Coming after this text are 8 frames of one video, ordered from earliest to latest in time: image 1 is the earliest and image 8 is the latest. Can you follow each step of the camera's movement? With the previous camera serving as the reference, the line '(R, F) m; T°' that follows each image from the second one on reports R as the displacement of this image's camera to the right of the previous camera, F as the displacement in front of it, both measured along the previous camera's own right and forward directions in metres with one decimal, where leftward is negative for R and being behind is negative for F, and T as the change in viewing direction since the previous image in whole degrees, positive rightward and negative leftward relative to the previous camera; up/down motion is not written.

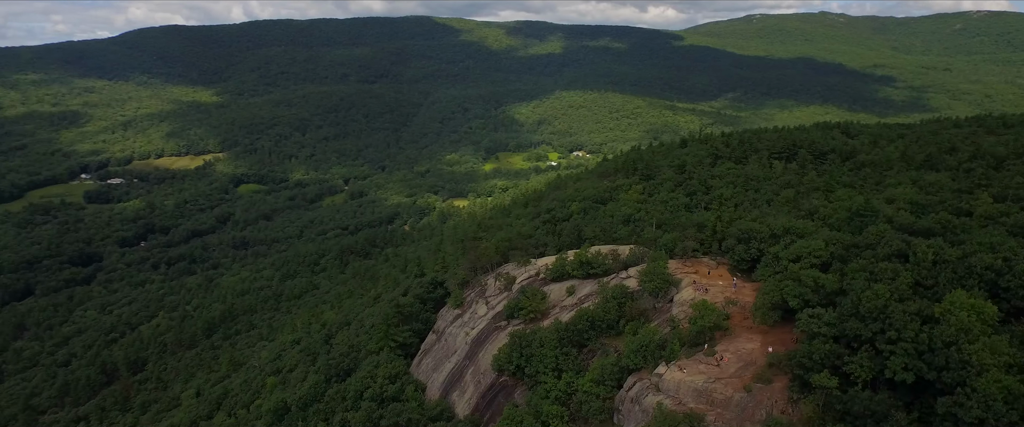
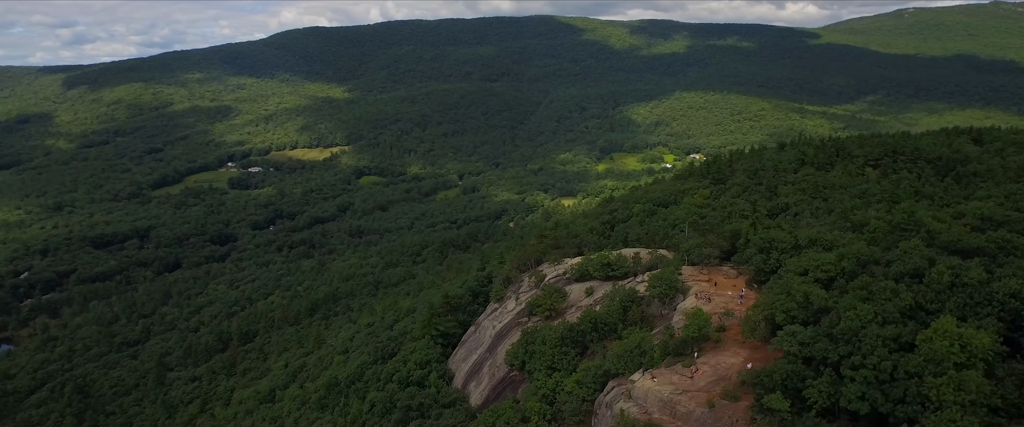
(+2.5, +0.2) m; -11°
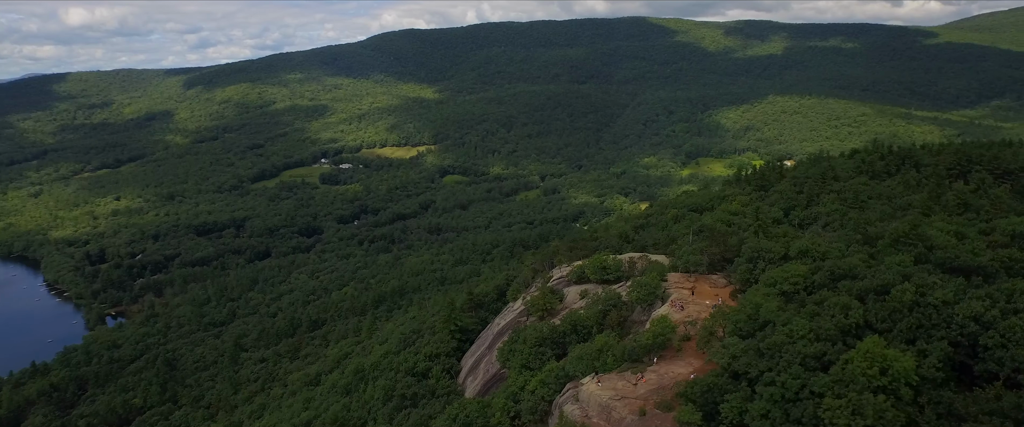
(+2.4, +0.1) m; -8°
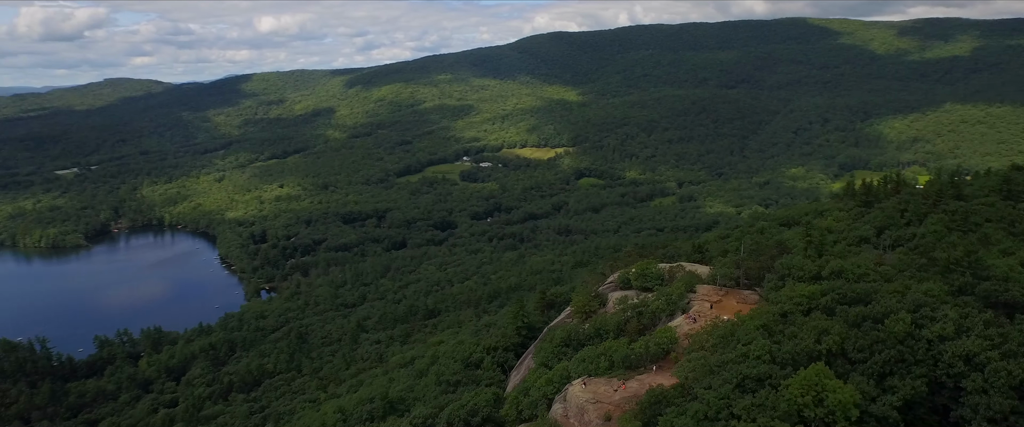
(+2.5, 0.0) m; -13°
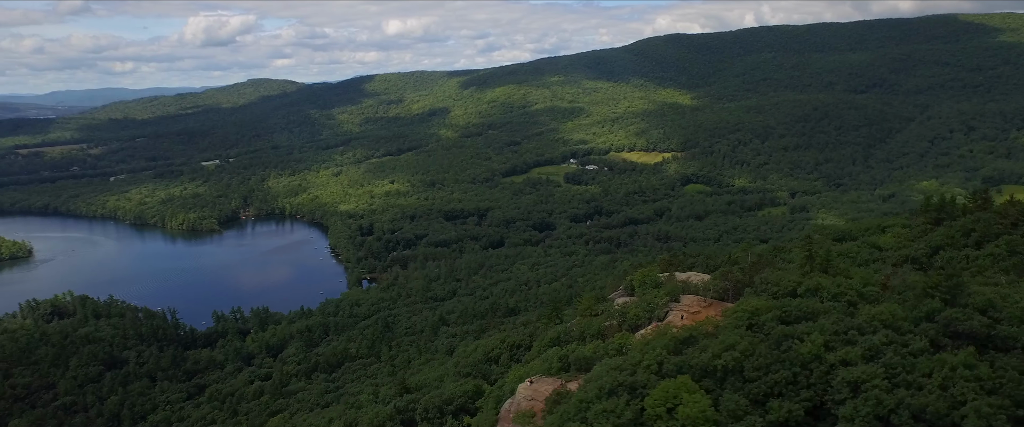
(+2.7, 0.0) m; -10°
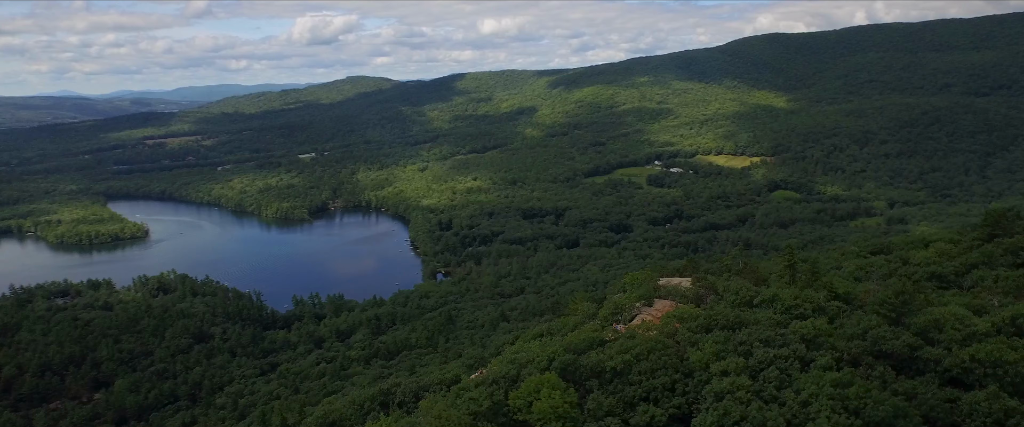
(+2.4, -0.1) m; -8°
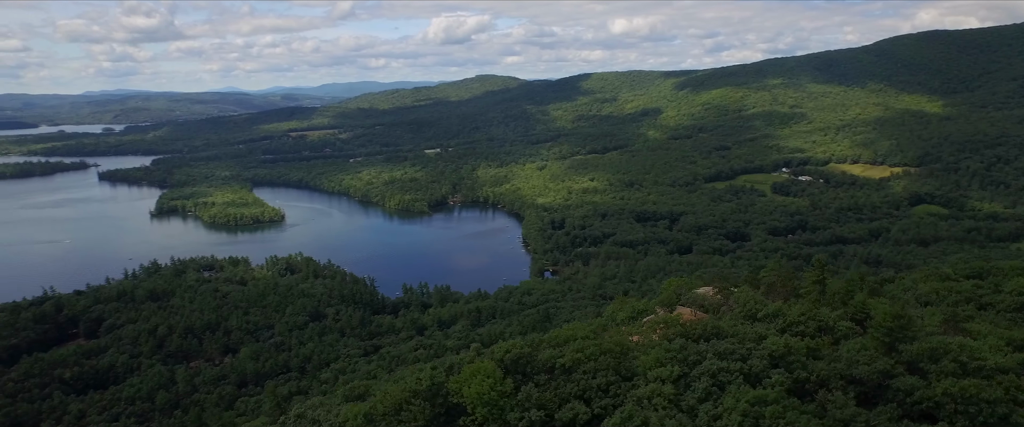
(+2.0, 0.0) m; -11°
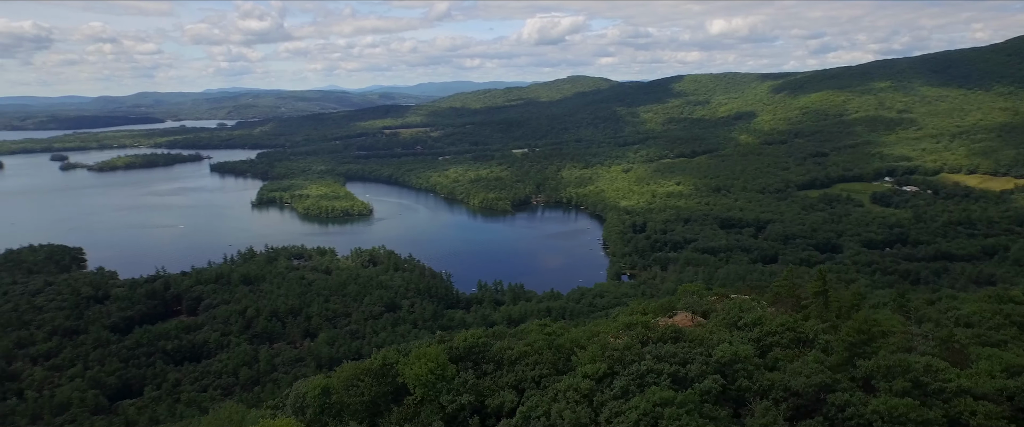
(+1.7, -0.1) m; -8°
